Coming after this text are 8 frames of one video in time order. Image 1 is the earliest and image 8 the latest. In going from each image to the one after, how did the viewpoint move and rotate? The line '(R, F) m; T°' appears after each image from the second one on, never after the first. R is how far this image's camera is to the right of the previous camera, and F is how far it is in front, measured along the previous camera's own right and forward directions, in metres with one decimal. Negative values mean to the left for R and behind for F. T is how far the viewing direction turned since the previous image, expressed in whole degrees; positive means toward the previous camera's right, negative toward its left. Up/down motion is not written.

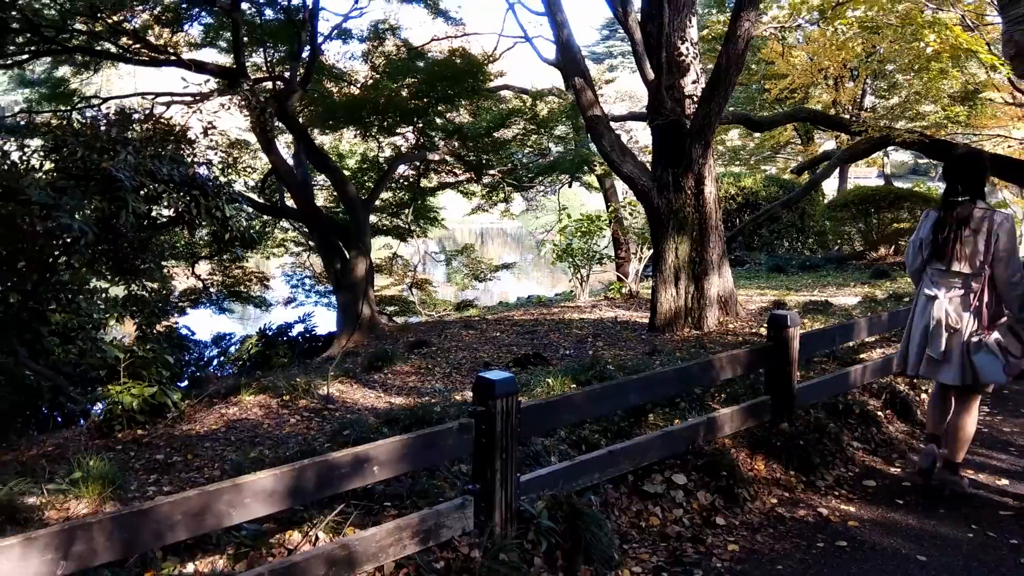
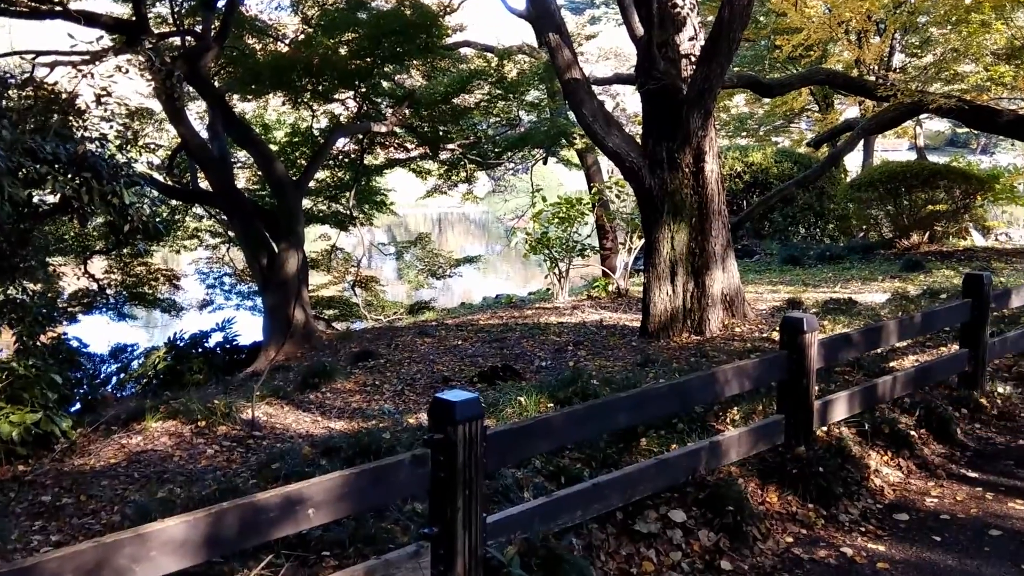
(+0.1, +1.0) m; +1°
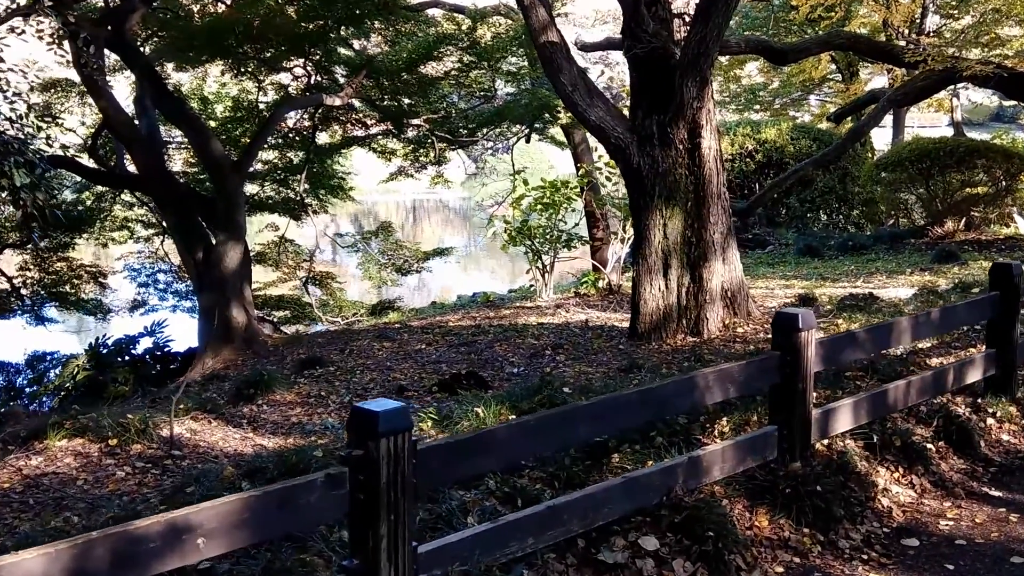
(+0.3, +0.5) m; -3°
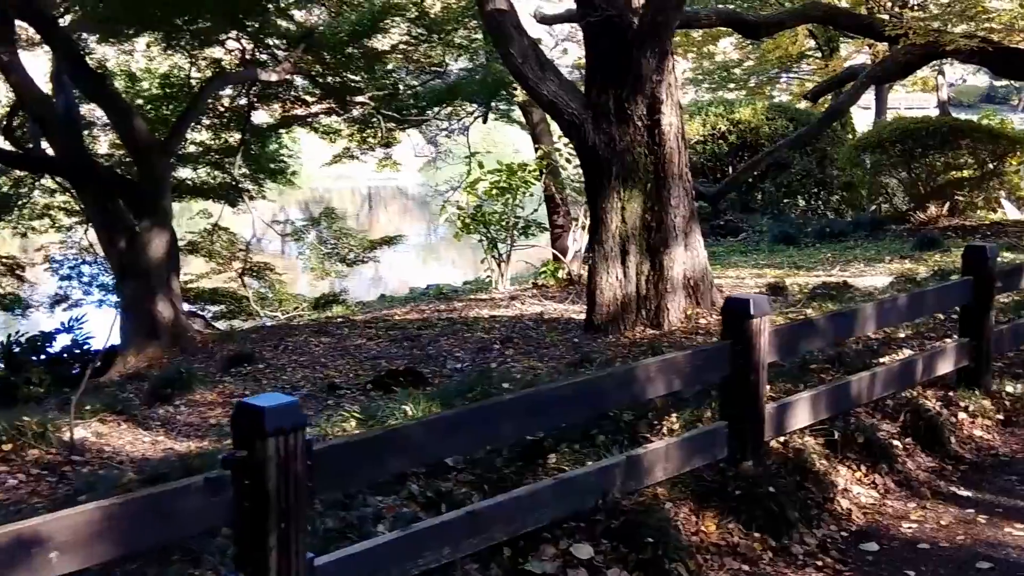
(+0.3, +0.3) m; -1°
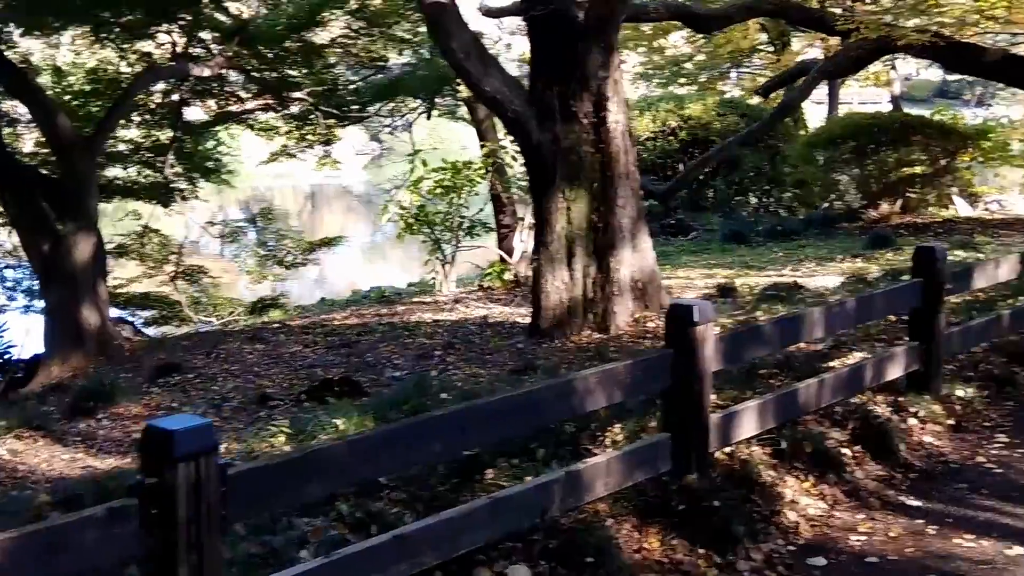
(+0.1, +0.1) m; +2°
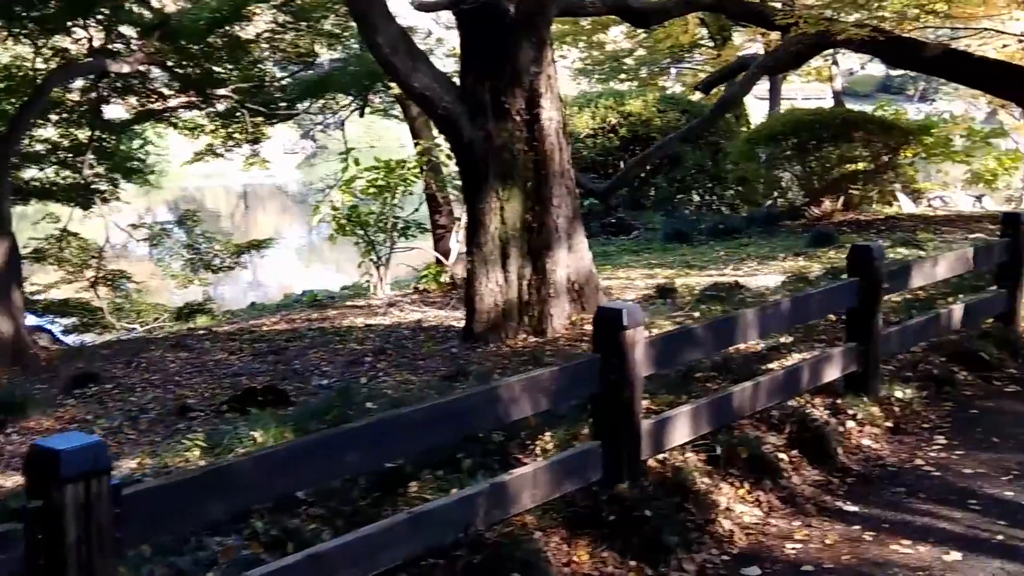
(+0.1, +0.1) m; +2°
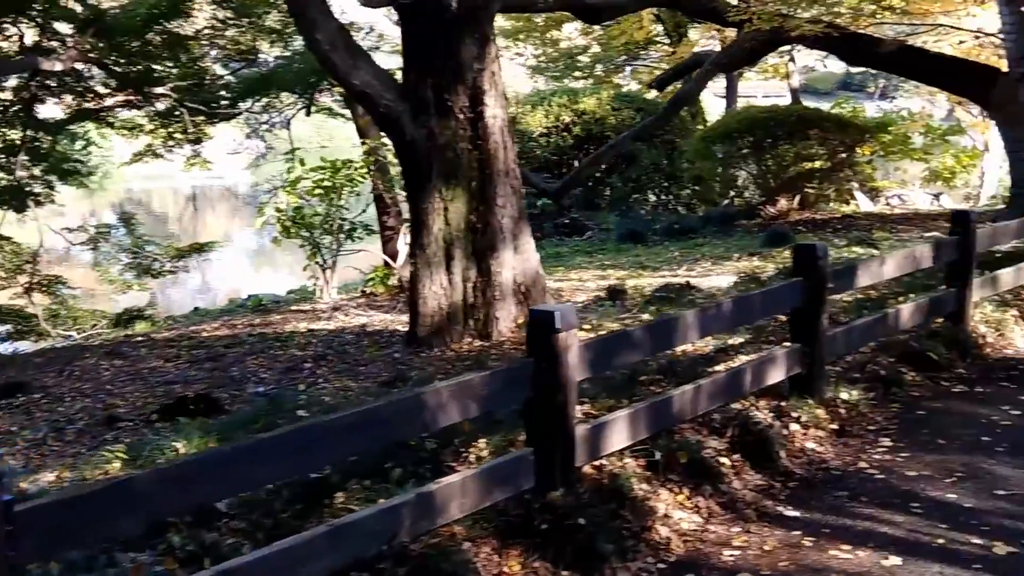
(+0.2, +0.1) m; +1°
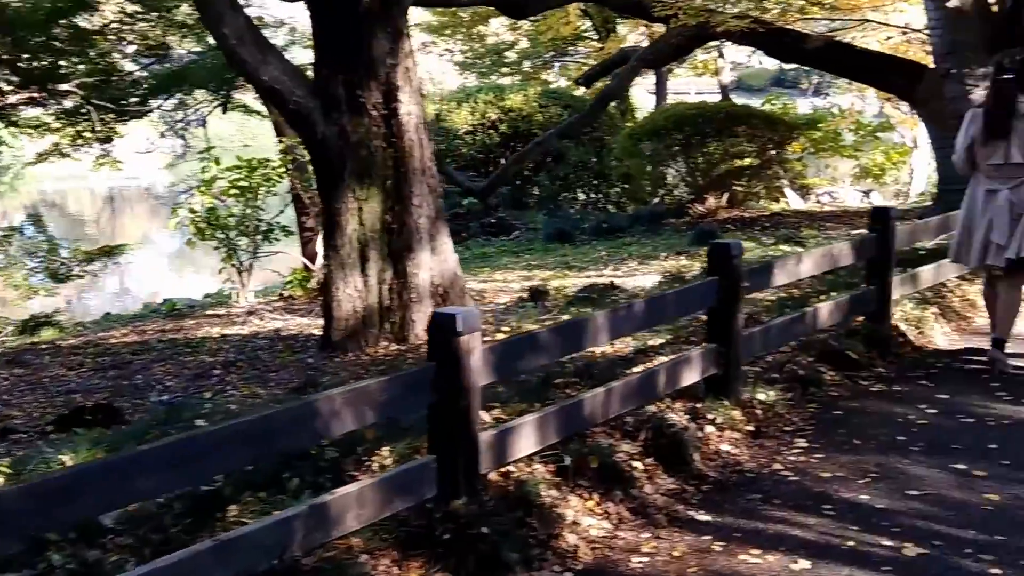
(+0.2, +0.1) m; +2°
